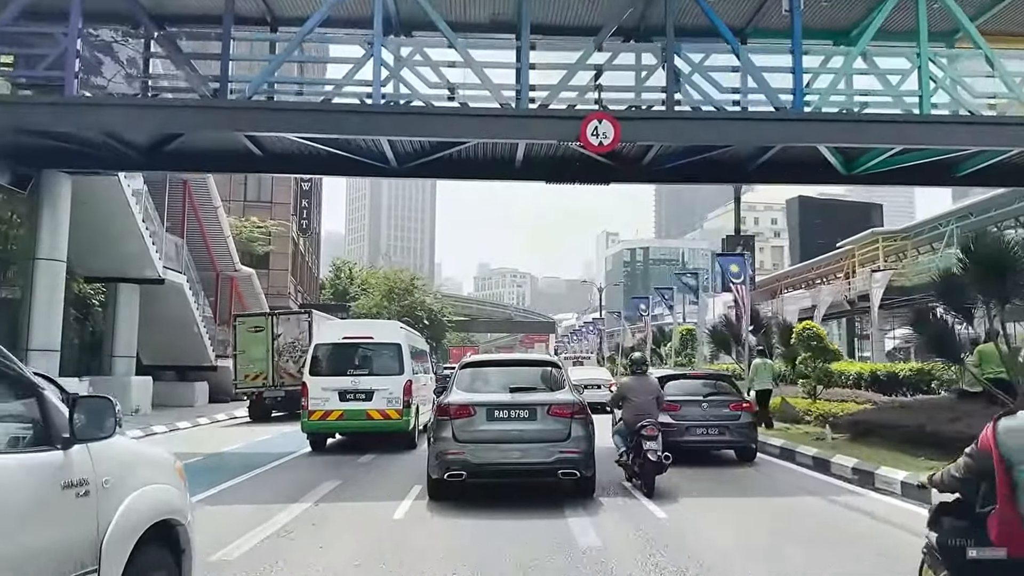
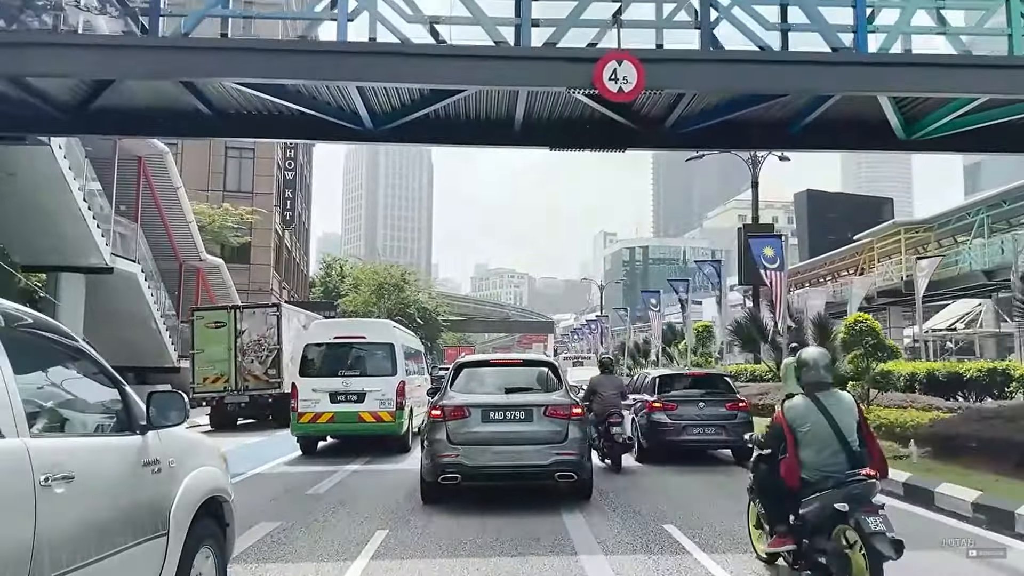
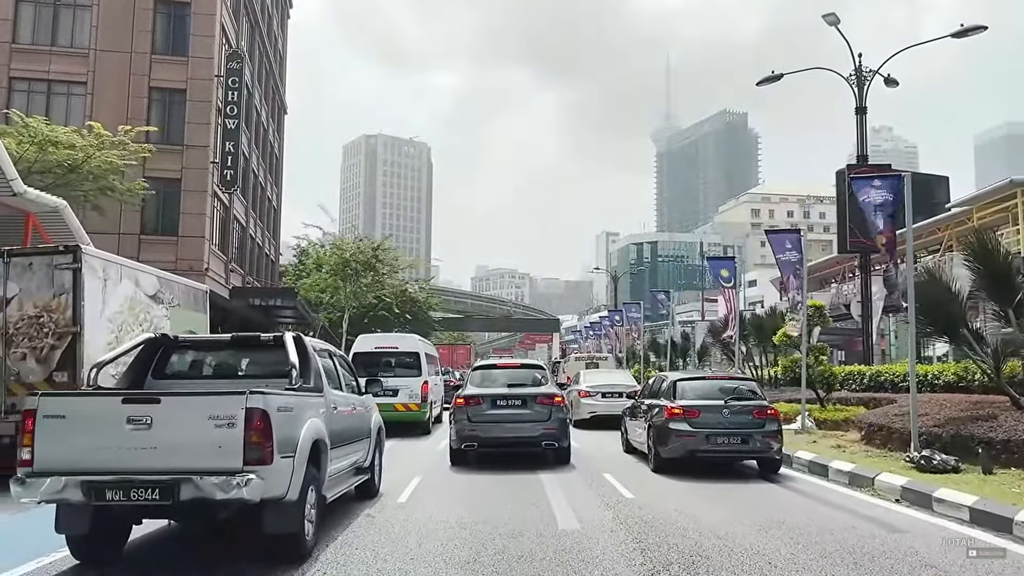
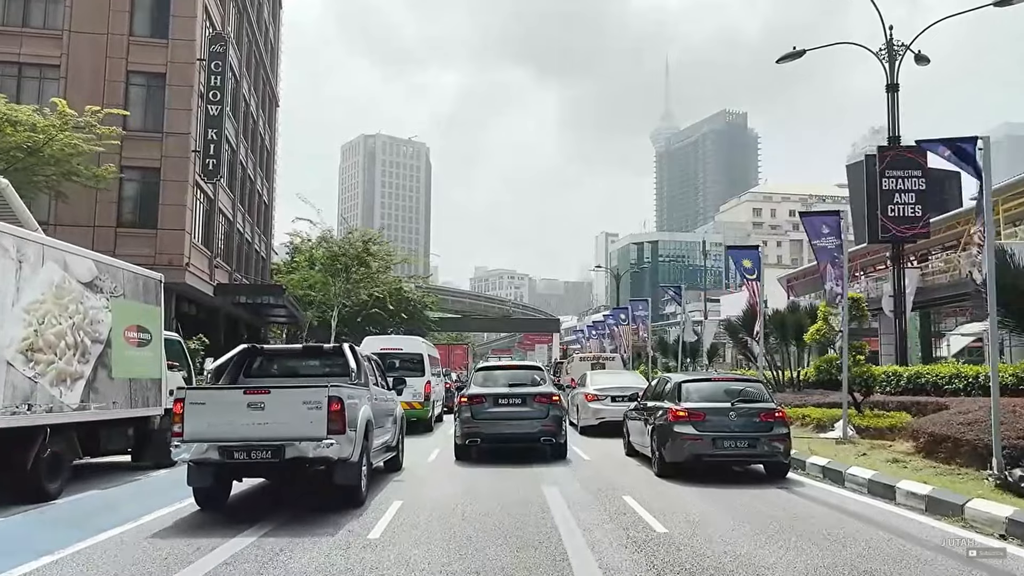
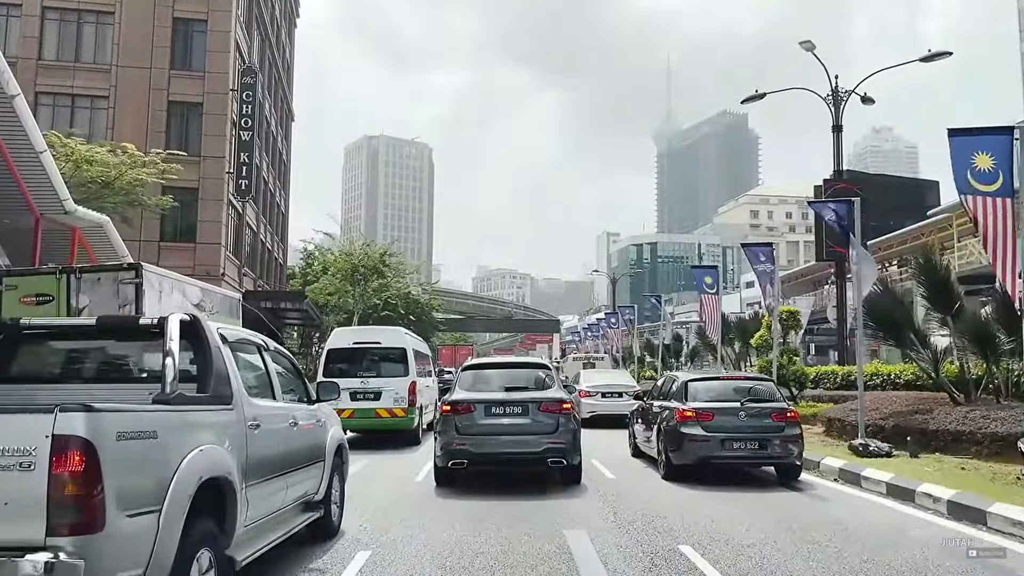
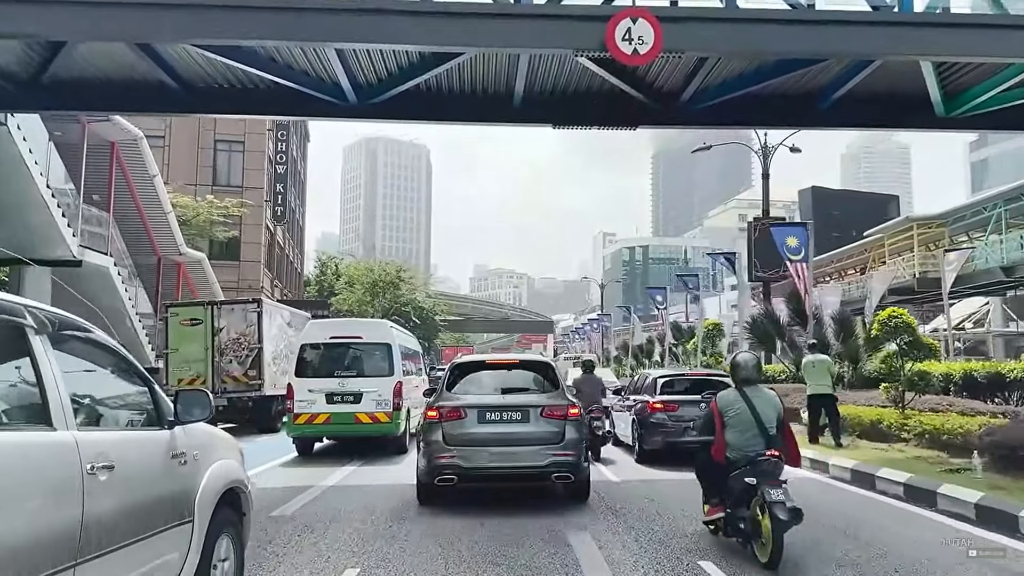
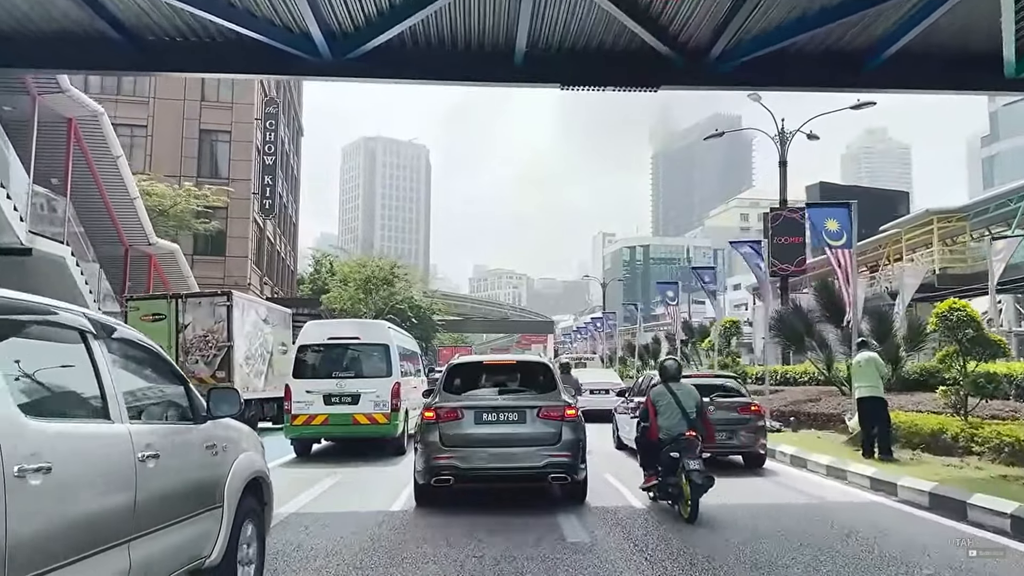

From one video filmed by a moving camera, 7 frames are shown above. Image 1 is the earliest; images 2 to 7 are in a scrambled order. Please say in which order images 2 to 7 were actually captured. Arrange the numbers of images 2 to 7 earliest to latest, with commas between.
2, 6, 7, 5, 3, 4
